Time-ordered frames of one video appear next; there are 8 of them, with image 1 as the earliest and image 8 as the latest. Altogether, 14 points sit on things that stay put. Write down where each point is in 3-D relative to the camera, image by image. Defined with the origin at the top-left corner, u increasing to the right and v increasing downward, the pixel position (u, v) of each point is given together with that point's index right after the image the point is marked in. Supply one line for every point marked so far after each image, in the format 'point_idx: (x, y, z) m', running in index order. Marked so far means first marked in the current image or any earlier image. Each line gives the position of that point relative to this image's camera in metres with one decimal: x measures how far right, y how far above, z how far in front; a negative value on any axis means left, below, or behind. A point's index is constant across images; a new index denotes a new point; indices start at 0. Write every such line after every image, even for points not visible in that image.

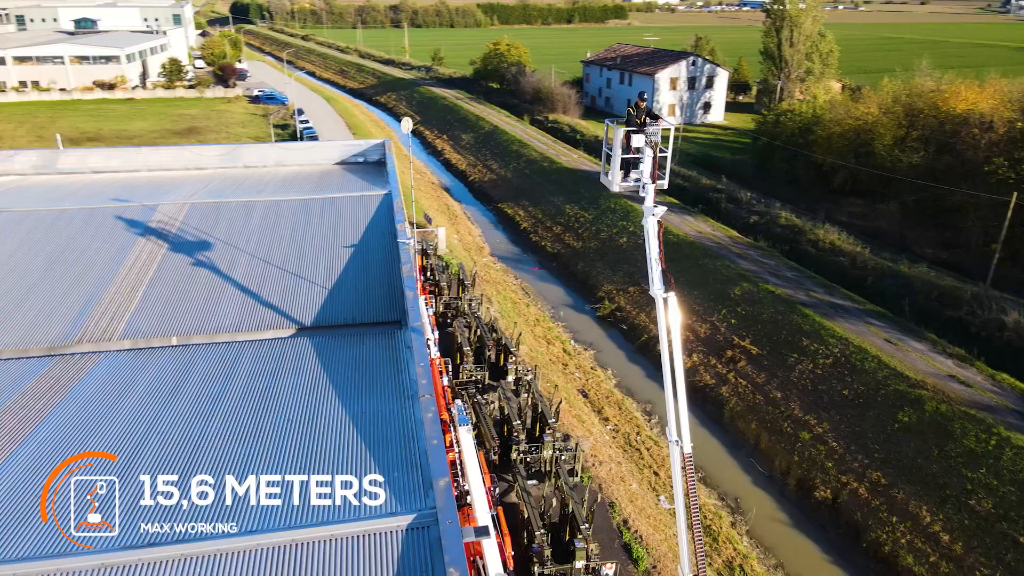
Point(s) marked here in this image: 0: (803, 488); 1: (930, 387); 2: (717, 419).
0: (+4.9, -3.4, +12.4) m
1: (+7.5, -1.8, +13.0) m
2: (+4.1, -2.7, +14.6) m
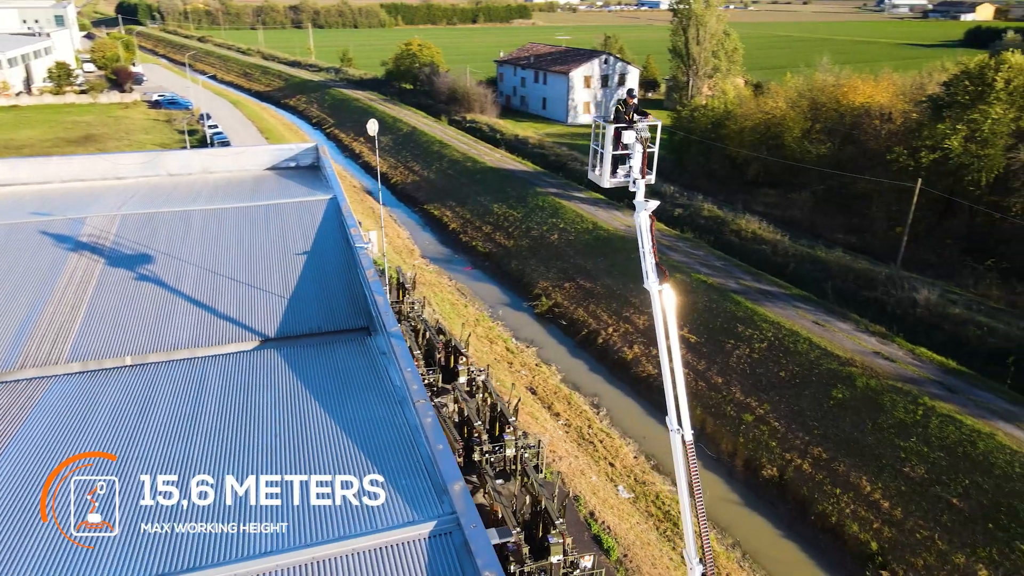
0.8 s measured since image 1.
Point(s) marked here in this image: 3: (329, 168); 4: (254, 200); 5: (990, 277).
0: (+4.2, -3.2, +12.9) m
1: (+6.6, -1.4, +13.8) m
2: (+3.1, -2.5, +15.0) m
3: (-4.1, +2.9, +16.9) m
4: (-5.1, +1.8, +15.4) m
5: (+12.6, +0.3, +19.2) m
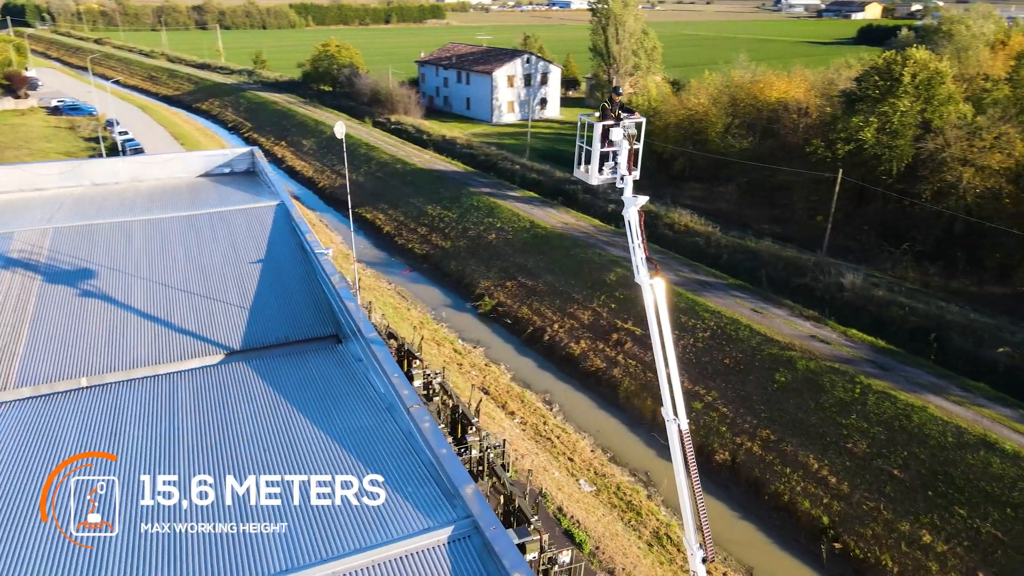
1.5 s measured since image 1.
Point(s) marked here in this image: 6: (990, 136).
0: (+3.5, -3.0, +13.3) m
1: (+5.7, -1.2, +14.4) m
2: (+2.1, -2.4, +15.3) m
3: (-5.4, +2.7, +16.4) m
4: (-6.3, +1.6, +14.8) m
5: (+11.0, +0.8, +20.4) m
6: (+13.1, +4.2, +19.9) m
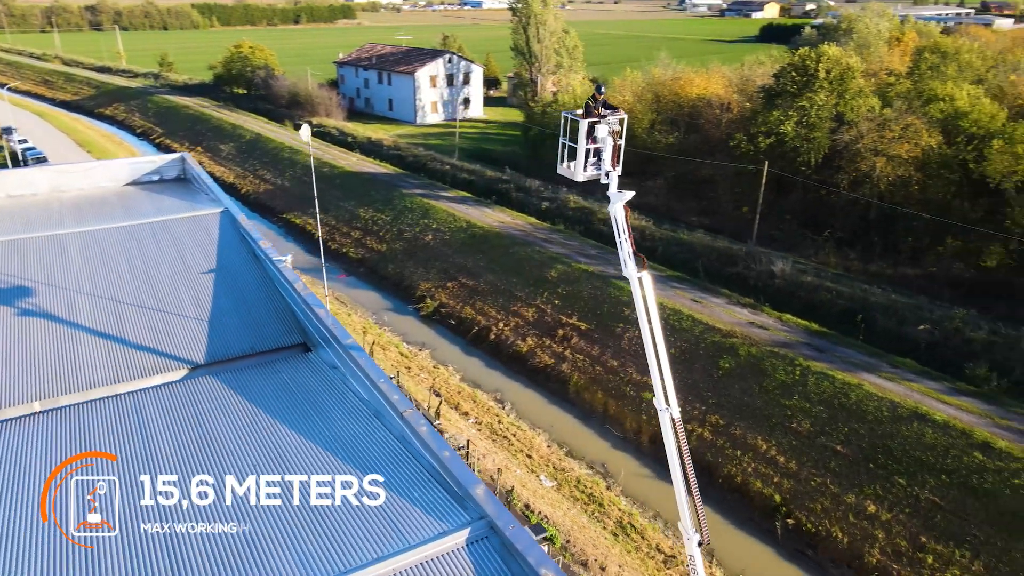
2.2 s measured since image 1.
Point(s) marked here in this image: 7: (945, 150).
0: (+2.7, -2.9, +13.6) m
1: (+4.7, -1.0, +15.0) m
2: (+1.1, -2.3, +15.5) m
3: (-6.7, +2.4, +15.8) m
4: (-7.4, +1.3, +14.1) m
5: (+9.3, +1.2, +21.4) m
6: (+11.2, +4.7, +21.1) m
7: (+11.9, +3.8, +20.0) m
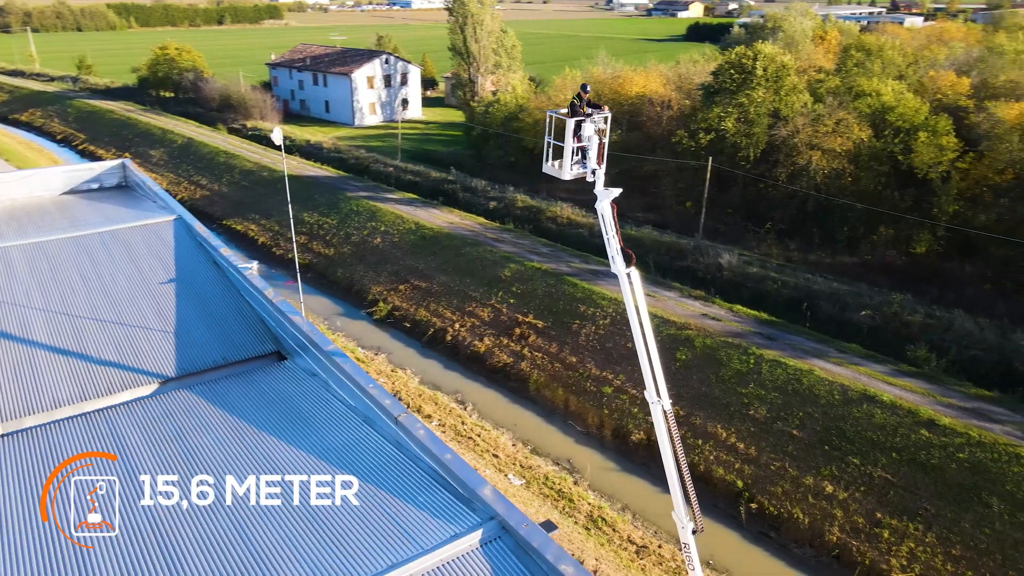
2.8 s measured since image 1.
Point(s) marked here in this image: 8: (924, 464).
0: (+2.0, -2.8, +13.8) m
1: (+3.8, -0.8, +15.3) m
2: (+0.3, -2.3, +15.5) m
3: (-7.7, +2.2, +15.2) m
4: (-8.2, +1.1, +13.5) m
5: (+7.8, +1.5, +22.2) m
6: (+9.7, +5.1, +22.0) m
7: (+10.4, +4.2, +20.9) m
8: (+6.4, -2.7, +11.3) m
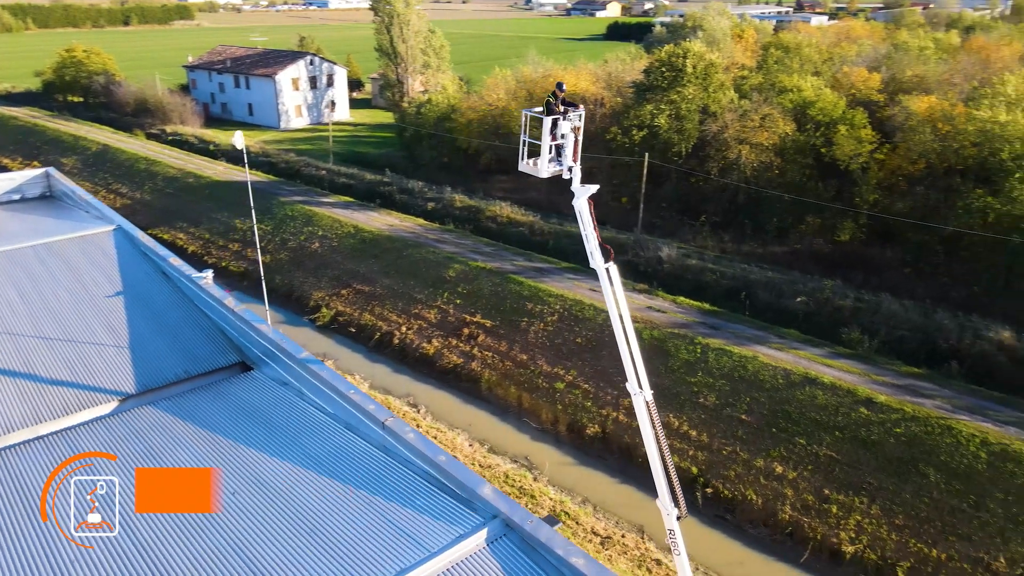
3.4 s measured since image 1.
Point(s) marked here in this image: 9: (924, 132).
0: (+1.2, -2.7, +14.0) m
1: (+2.8, -0.7, +15.7) m
2: (-0.7, -2.3, +15.5) m
3: (-8.8, +1.9, +14.4) m
4: (-9.1, +0.7, +12.7) m
5: (+6.0, +1.8, +22.8) m
6: (+7.7, +5.4, +22.8) m
7: (+8.6, +4.5, +21.8) m
8: (+5.8, -2.5, +11.9) m
9: (+11.2, +4.2, +19.7) m
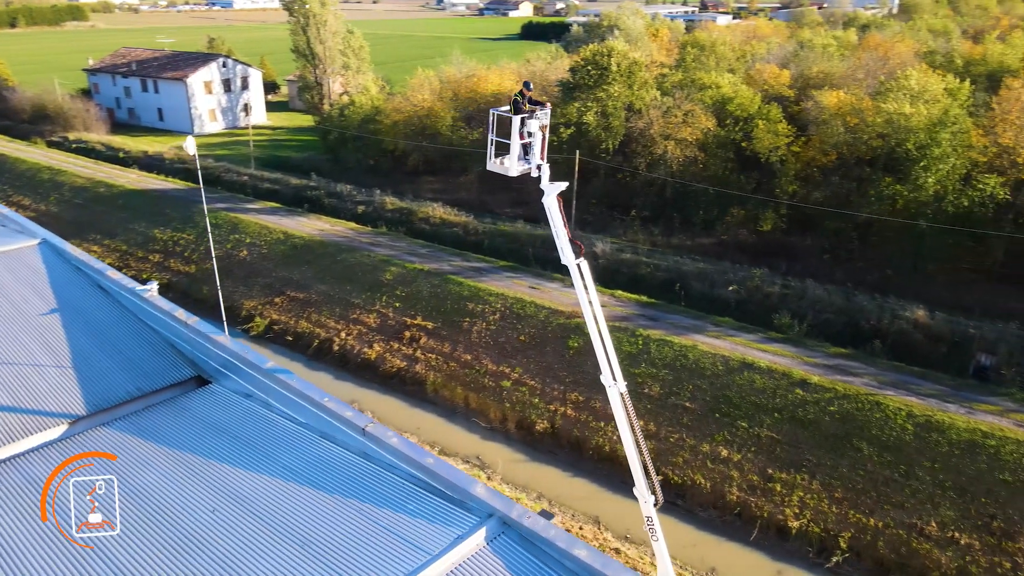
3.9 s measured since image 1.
0: (+0.2, -2.7, +14.1) m
1: (+1.5, -0.6, +15.9) m
2: (-1.9, -2.3, +15.4) m
3: (-10.0, +1.5, +13.5) m
4: (-10.0, +0.4, +11.7) m
5: (+3.9, +2.0, +23.4) m
6: (+5.5, +5.7, +23.5) m
7: (+6.5, +4.9, +22.6) m
8: (+5.0, -2.3, +12.5) m
9: (+9.3, +4.6, +20.8) m
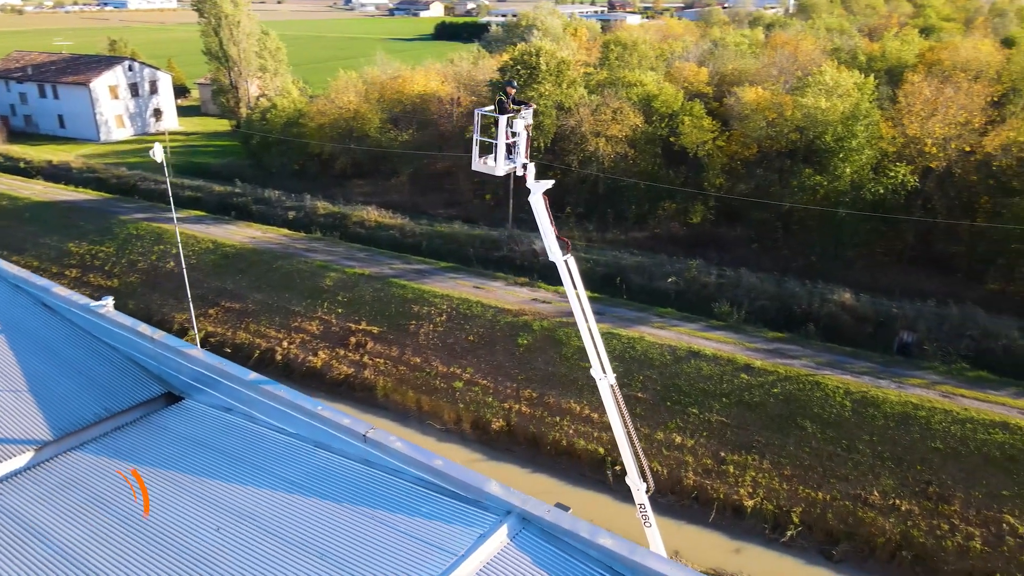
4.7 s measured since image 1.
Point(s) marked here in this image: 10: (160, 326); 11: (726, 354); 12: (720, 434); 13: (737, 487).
0: (-0.6, -2.7, +14.1) m
1: (+0.4, -0.5, +16.1) m
2: (-2.9, -2.4, +15.2) m
3: (-10.9, +1.1, +12.5) m
4: (-10.7, -0.1, +10.7) m
5: (+1.9, +2.2, +23.7) m
6: (+3.2, +5.9, +24.0) m
7: (+4.4, +5.1, +23.2) m
8: (+4.2, -2.1, +13.0) m
9: (+7.3, +5.0, +21.7) m
10: (-9.1, -1.0, +18.8) m
11: (+4.1, -1.3, +14.1) m
12: (+3.6, -2.5, +12.7) m
13: (+3.7, -3.3, +11.9) m
